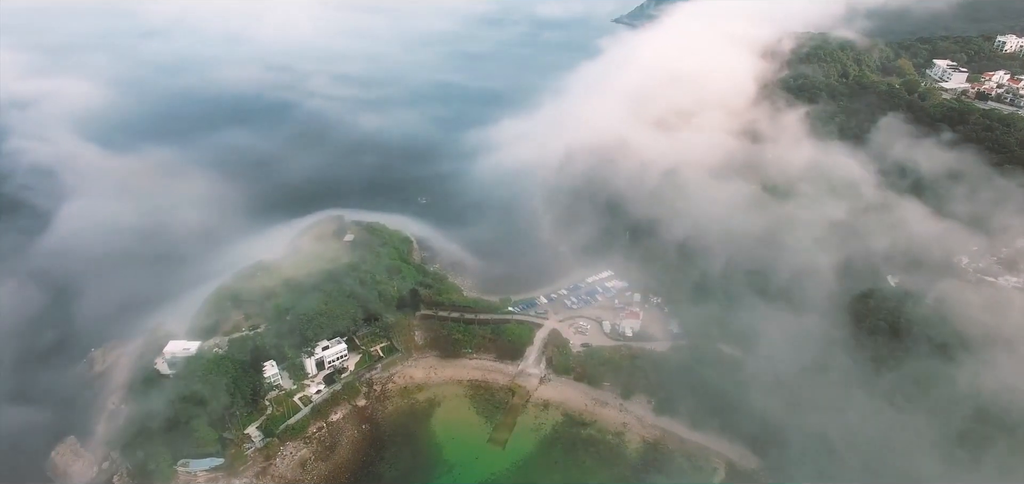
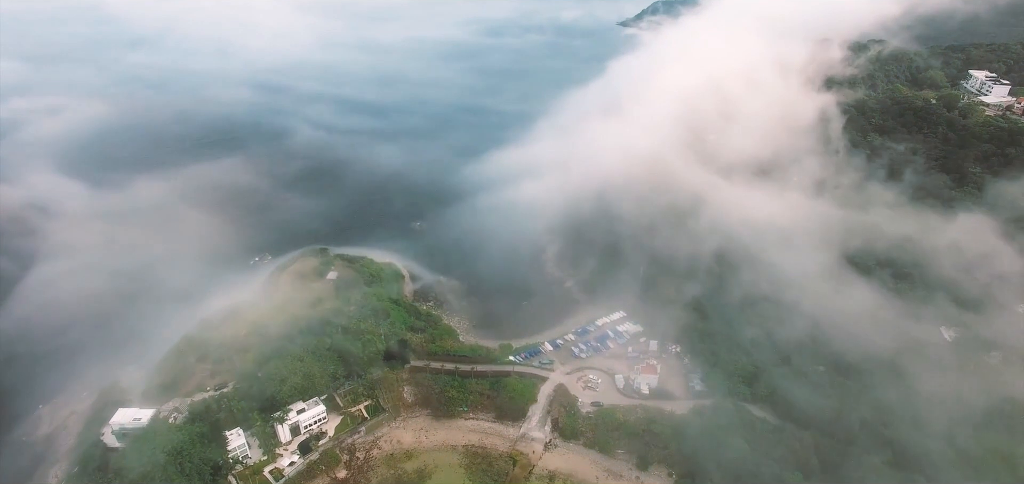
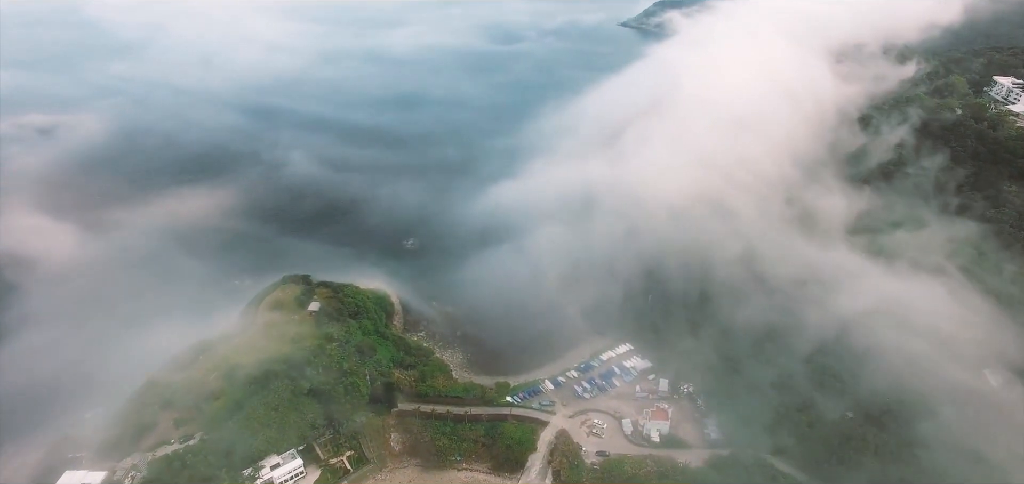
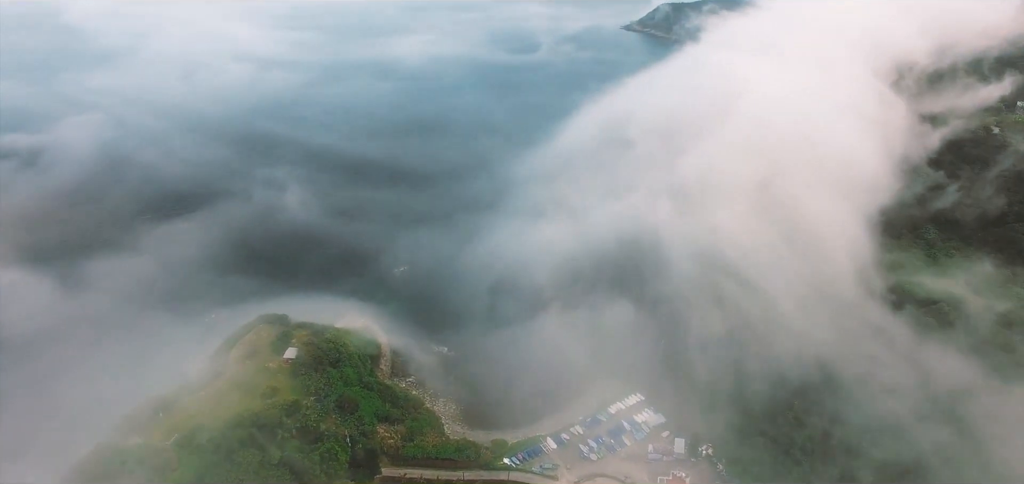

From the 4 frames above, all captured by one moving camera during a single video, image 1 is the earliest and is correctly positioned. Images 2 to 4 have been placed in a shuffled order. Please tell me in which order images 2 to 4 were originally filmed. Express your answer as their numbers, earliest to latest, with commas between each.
2, 3, 4
